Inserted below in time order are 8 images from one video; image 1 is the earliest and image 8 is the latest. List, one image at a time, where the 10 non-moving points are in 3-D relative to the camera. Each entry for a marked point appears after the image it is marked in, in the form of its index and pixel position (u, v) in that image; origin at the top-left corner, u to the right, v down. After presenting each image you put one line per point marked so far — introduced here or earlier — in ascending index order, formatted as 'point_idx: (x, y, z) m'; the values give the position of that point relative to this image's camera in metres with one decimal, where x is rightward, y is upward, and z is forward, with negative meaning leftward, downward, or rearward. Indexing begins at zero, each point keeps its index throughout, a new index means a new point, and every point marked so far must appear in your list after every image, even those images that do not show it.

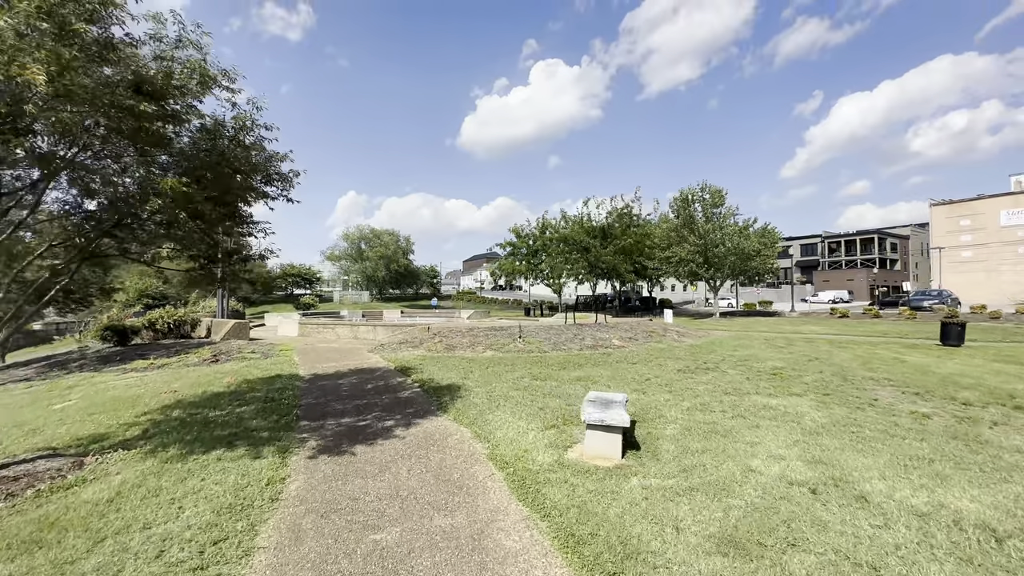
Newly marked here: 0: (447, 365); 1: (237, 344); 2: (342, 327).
0: (-1.5, -1.7, +10.2) m
1: (-9.0, -1.9, +14.8) m
2: (-6.4, -1.5, +17.2) m
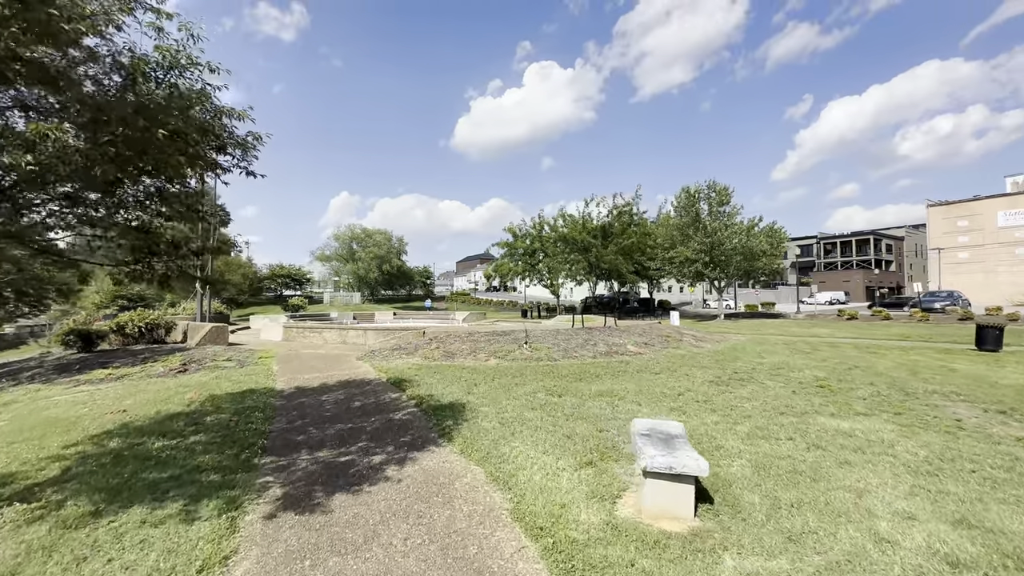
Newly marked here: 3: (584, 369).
0: (-1.3, -1.7, +8.9) m
1: (-8.9, -1.9, +13.5) m
2: (-6.4, -1.5, +15.9) m
3: (+1.5, -1.7, +9.4) m
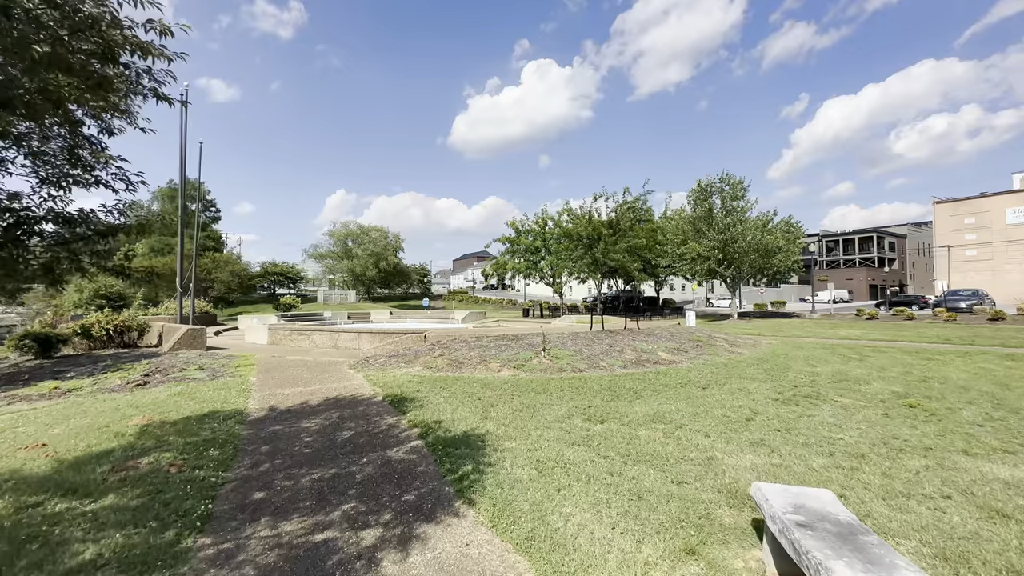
0: (-1.0, -1.7, +7.4) m
1: (-8.6, -1.9, +11.9) m
2: (-6.1, -1.5, +14.3) m
3: (+1.9, -1.7, +7.9) m
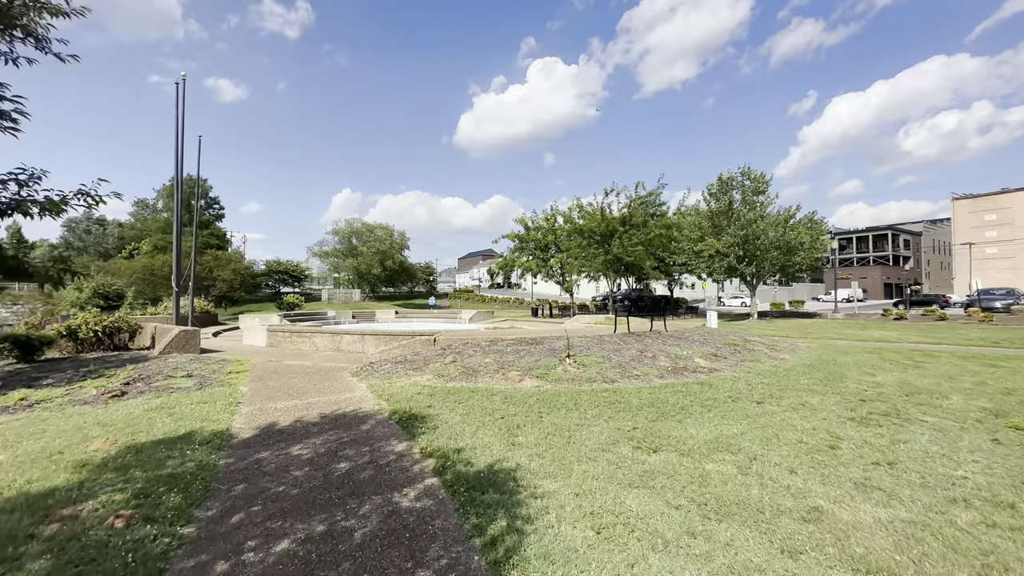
0: (-0.6, -1.7, +6.3) m
1: (-8.1, -1.8, +10.9) m
2: (-5.6, -1.4, +13.4) m
3: (+2.2, -1.7, +6.9) m
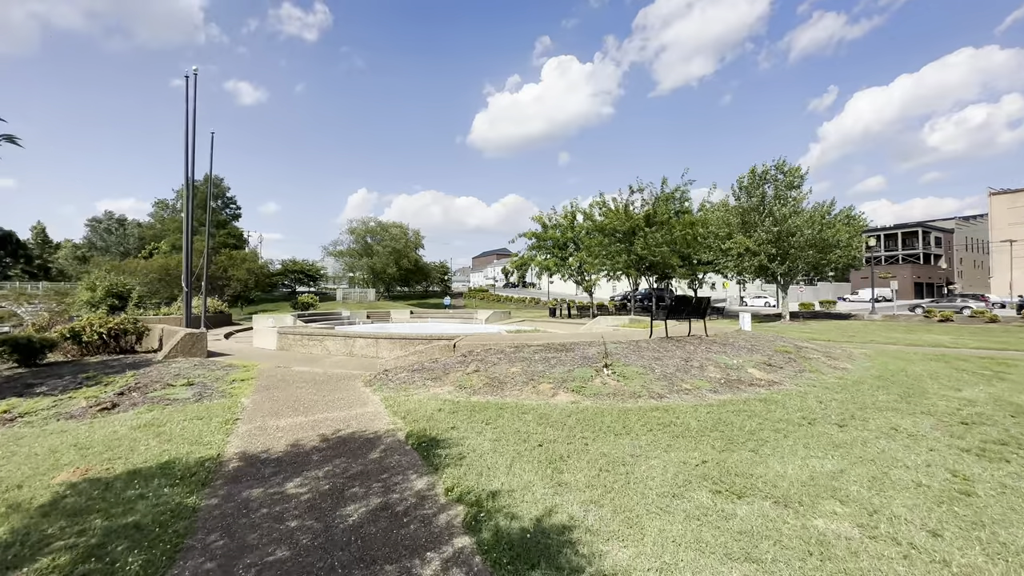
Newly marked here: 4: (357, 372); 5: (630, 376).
0: (-0.1, -1.7, +5.4) m
1: (-7.5, -1.8, +10.2) m
2: (-4.9, -1.5, +12.6) m
3: (+2.7, -1.7, +5.8) m
4: (-3.4, -1.8, +10.0) m
5: (+2.0, -1.5, +7.5) m
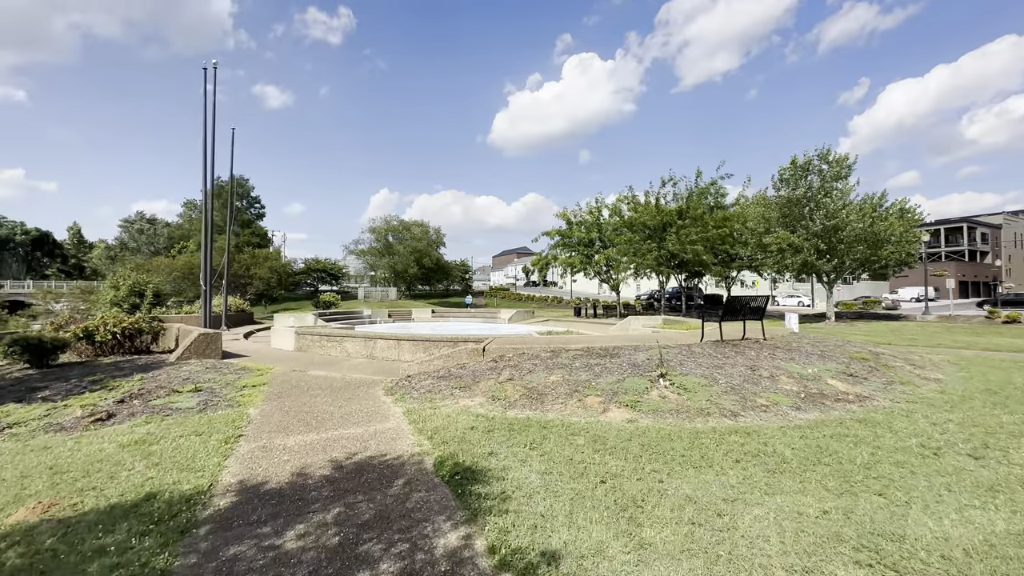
0: (+0.4, -1.7, +4.4) m
1: (-6.8, -1.8, +9.5) m
2: (-4.1, -1.4, +11.8) m
3: (+3.2, -1.7, +4.7) m
4: (-2.7, -1.8, +9.1) m
5: (+2.6, -1.4, +6.4) m
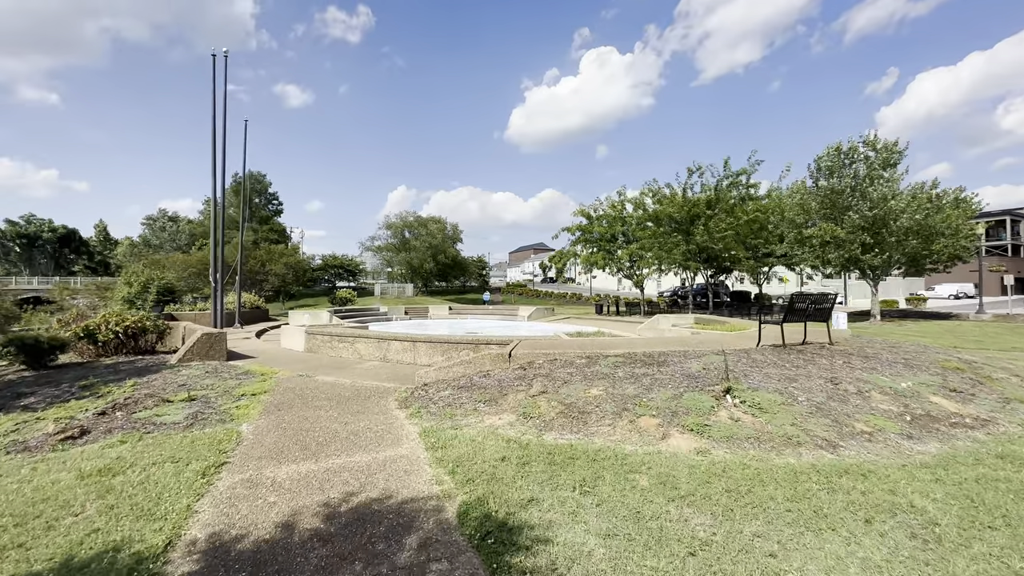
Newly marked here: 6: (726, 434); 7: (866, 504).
0: (+0.7, -1.7, +3.3) m
1: (-6.3, -1.7, +8.7) m
2: (-3.5, -1.3, +10.8) m
3: (+3.6, -1.6, +3.5) m
4: (-2.1, -1.7, +8.1) m
5: (+3.0, -1.4, +5.3) m
6: (+2.3, -1.5, +4.8) m
7: (+2.7, -1.6, +3.5) m
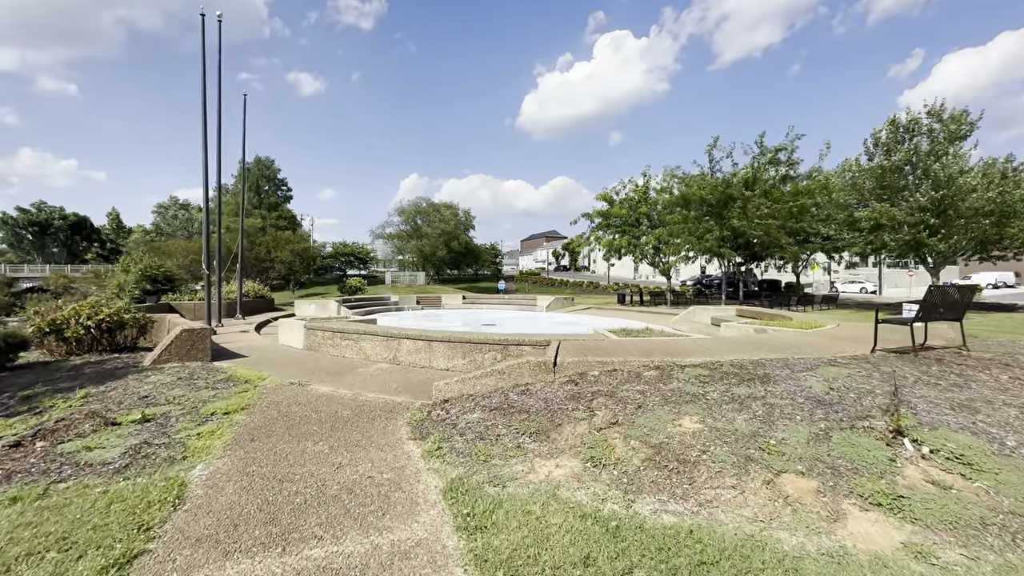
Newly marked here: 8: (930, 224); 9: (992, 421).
0: (+1.2, -1.6, +1.5) m
1: (-5.6, -1.5, +7.1) m
2: (-2.8, -1.1, +9.1) m
3: (+4.1, -1.6, +1.6) m
4: (-1.5, -1.6, +6.4) m
5: (+3.5, -1.3, +3.4) m
6: (+2.8, -1.4, +2.9) m
7: (+3.2, -1.6, +1.6) m
8: (+17.6, +2.6, +19.1) m
9: (+4.4, -1.2, +4.1) m
